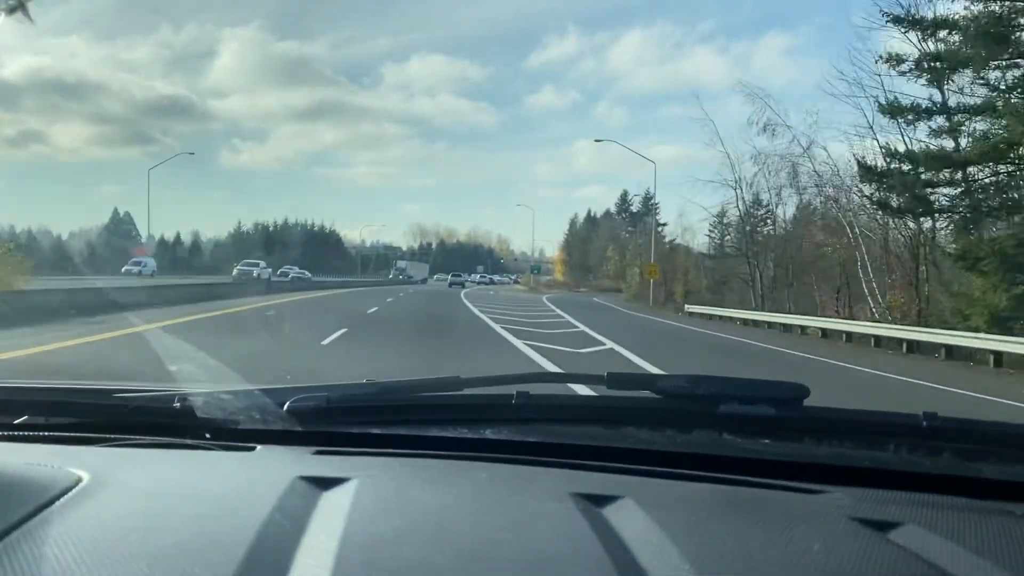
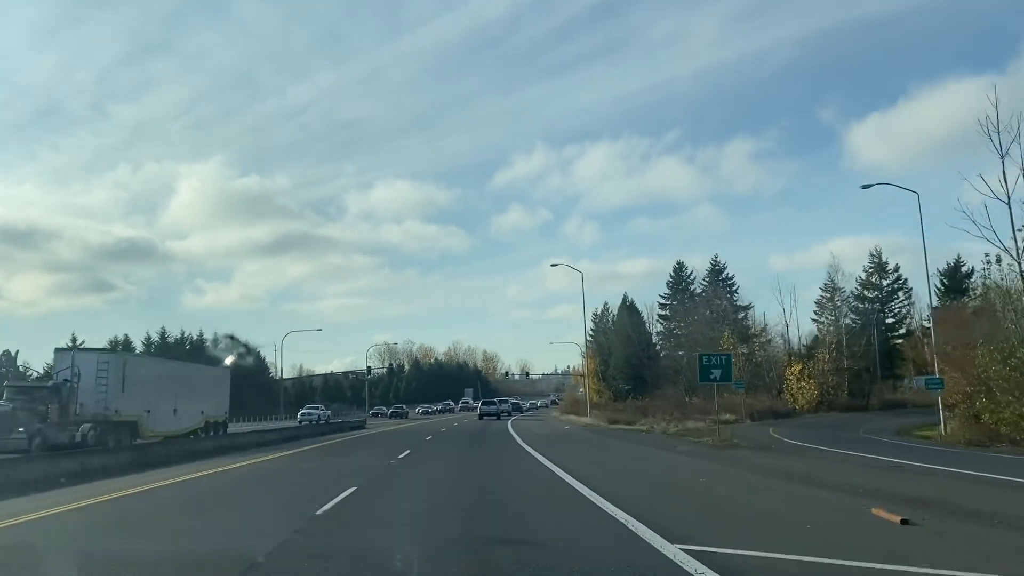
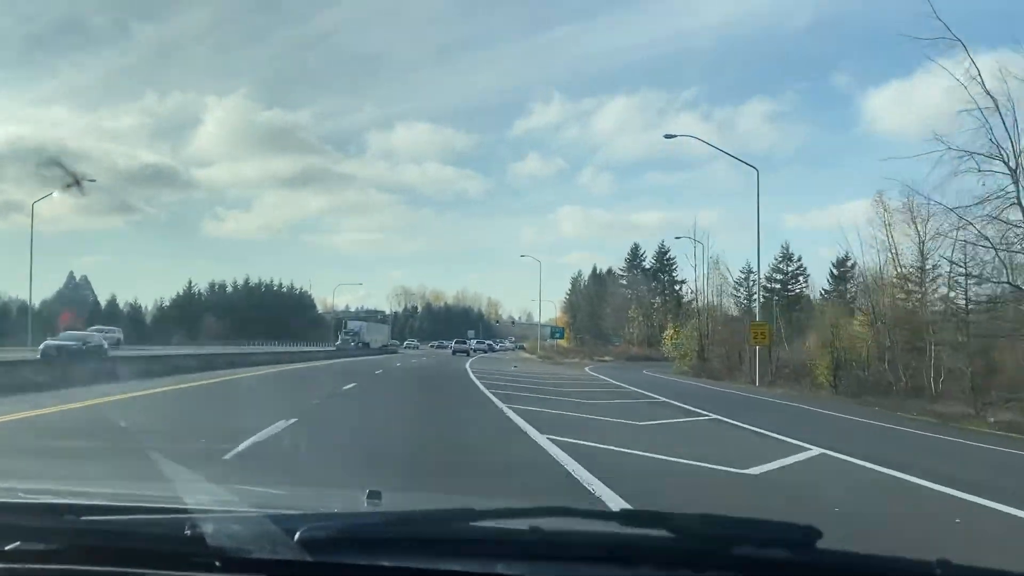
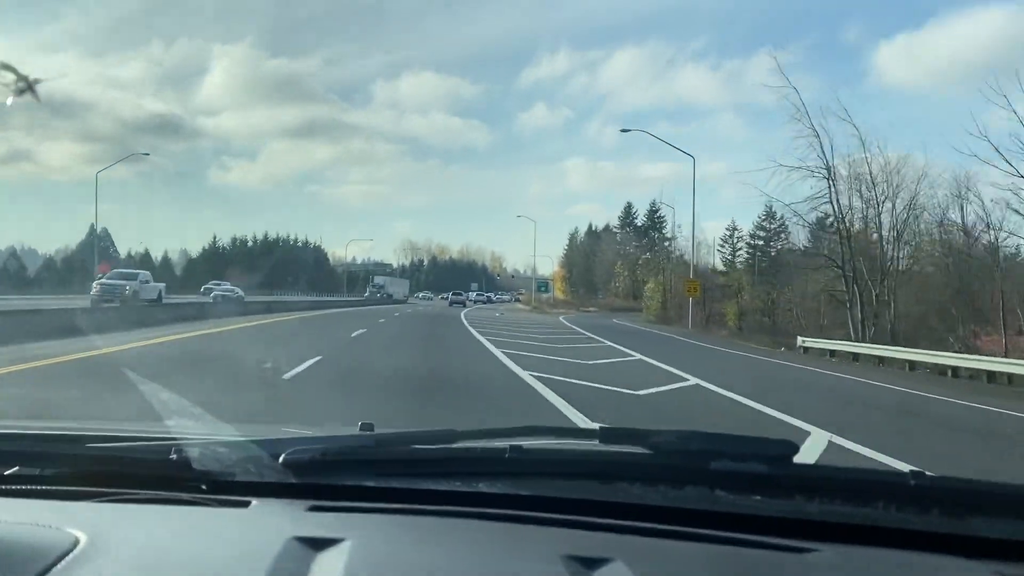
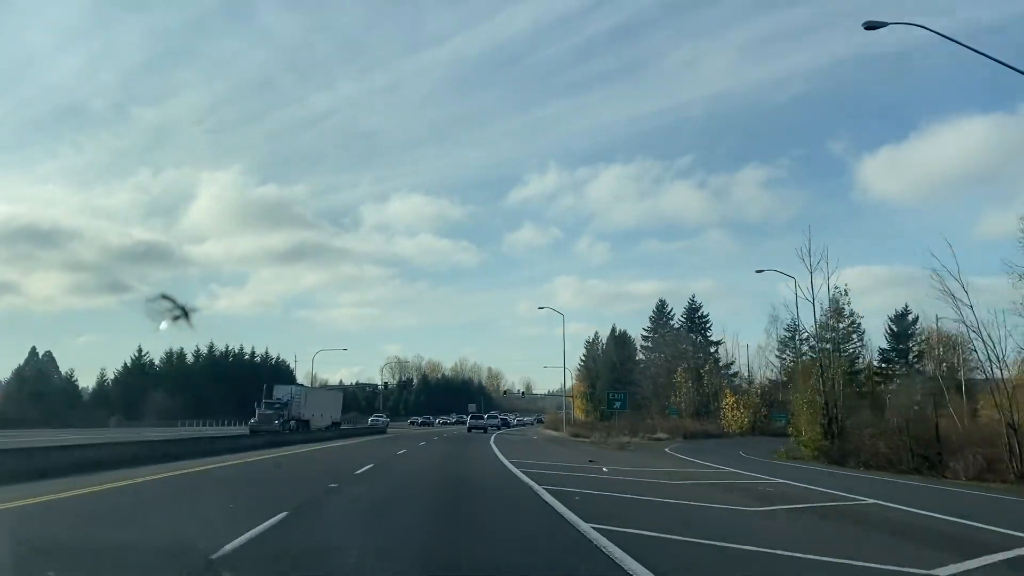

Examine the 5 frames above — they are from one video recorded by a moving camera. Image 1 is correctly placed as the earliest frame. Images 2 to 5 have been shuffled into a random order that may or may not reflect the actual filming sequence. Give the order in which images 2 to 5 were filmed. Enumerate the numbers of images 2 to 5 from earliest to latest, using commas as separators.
4, 3, 5, 2
